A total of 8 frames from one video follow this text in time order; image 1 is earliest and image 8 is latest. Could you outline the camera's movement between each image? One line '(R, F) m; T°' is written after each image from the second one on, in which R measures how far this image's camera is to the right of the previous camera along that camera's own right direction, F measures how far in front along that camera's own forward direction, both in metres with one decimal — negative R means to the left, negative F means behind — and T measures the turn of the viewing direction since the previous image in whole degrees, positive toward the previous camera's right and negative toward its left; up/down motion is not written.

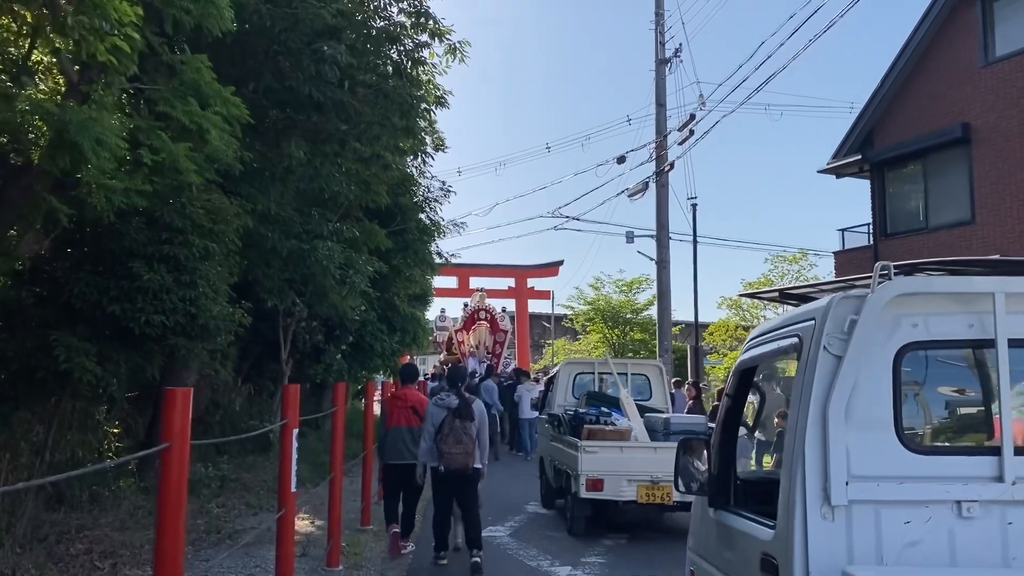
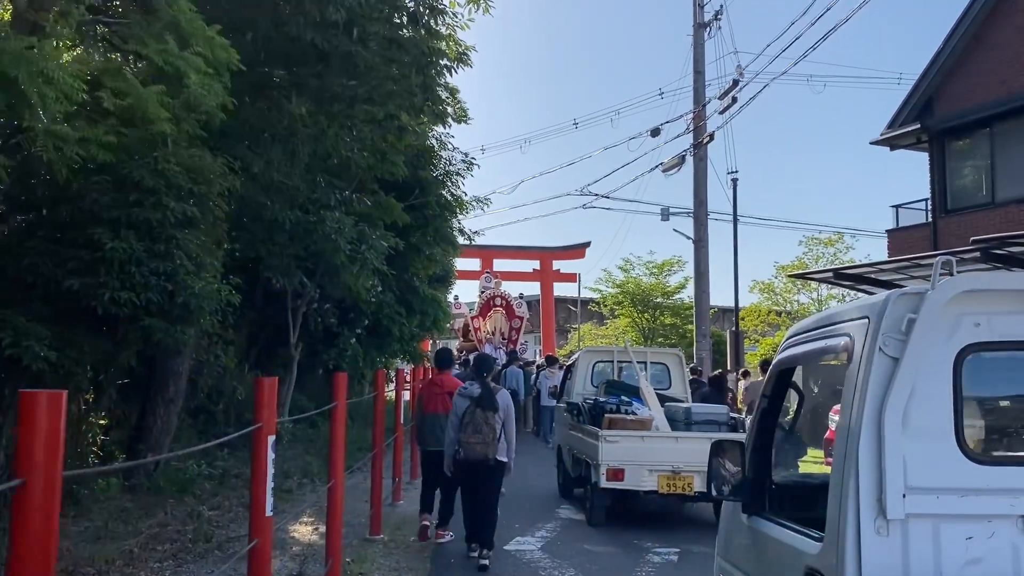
(-0.1, +1.1) m; -1°
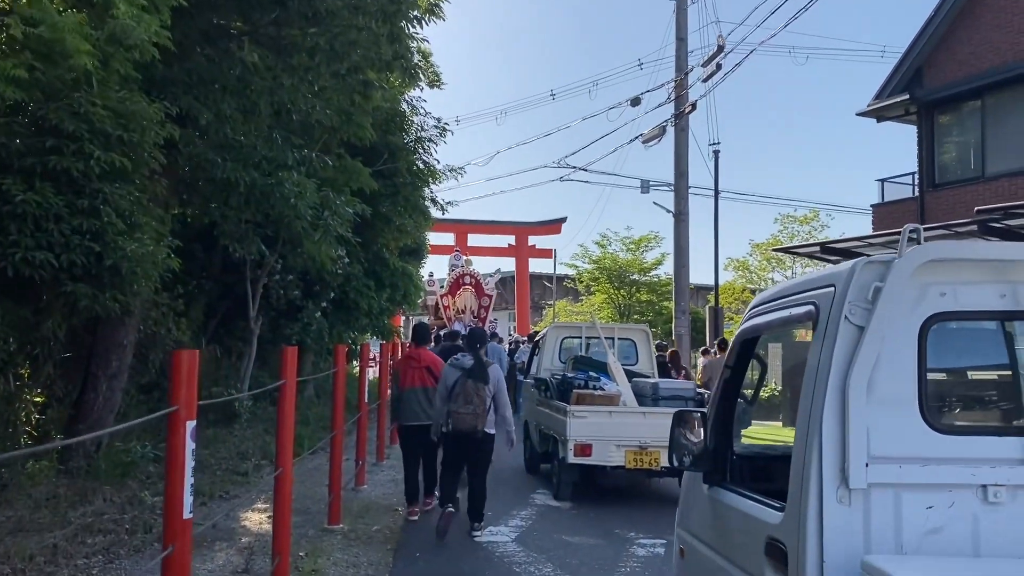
(0.0, +0.7) m; +2°
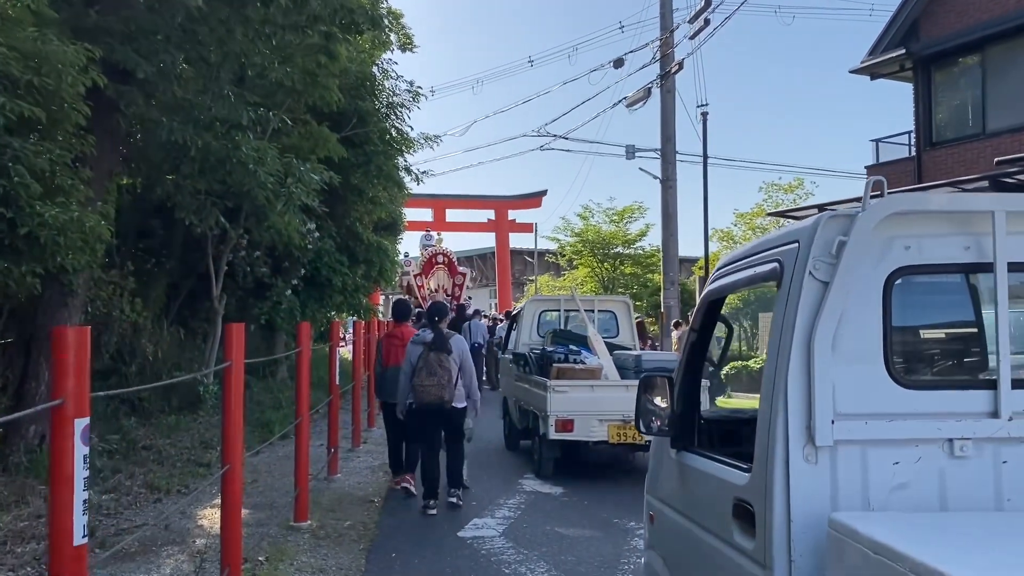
(0.0, +0.7) m; +1°
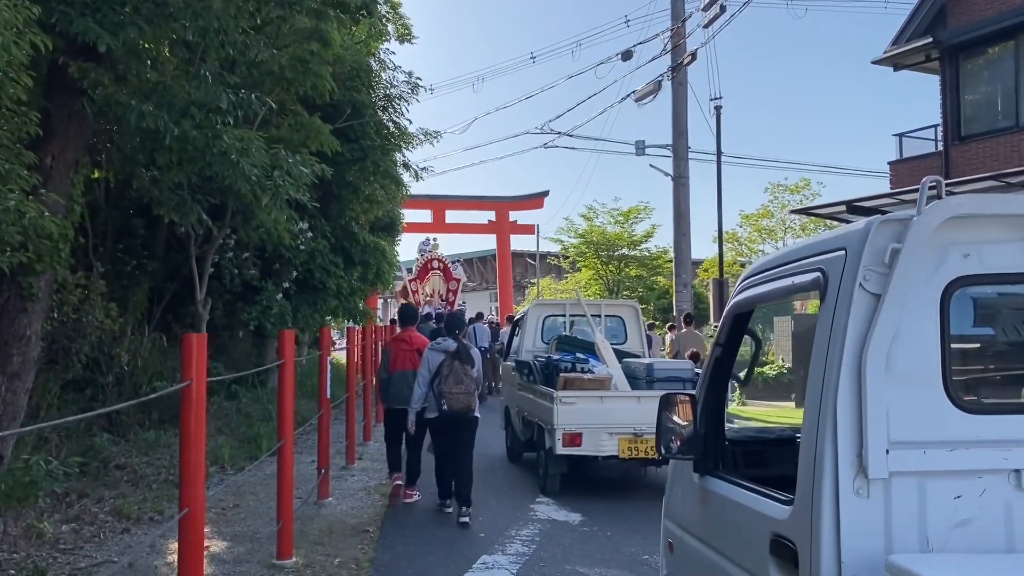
(-0.1, +0.8) m; 0°
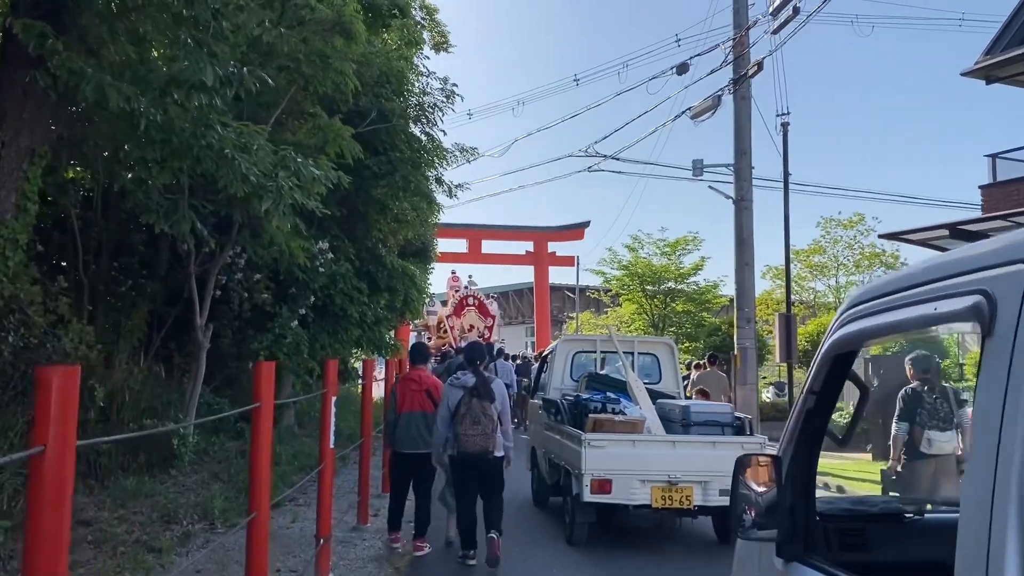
(-0.1, +1.4) m; -2°
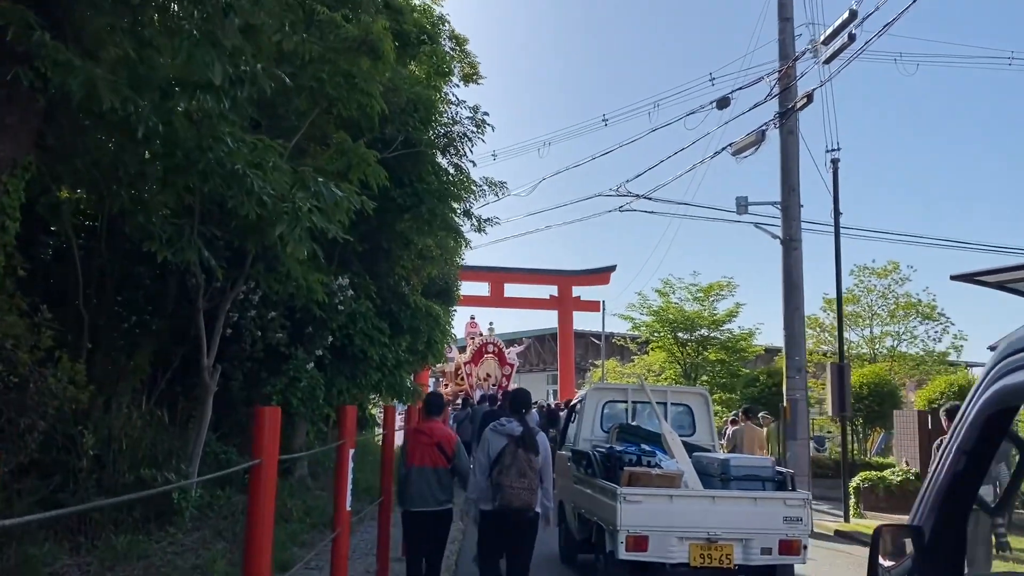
(-0.2, +0.8) m; -1°
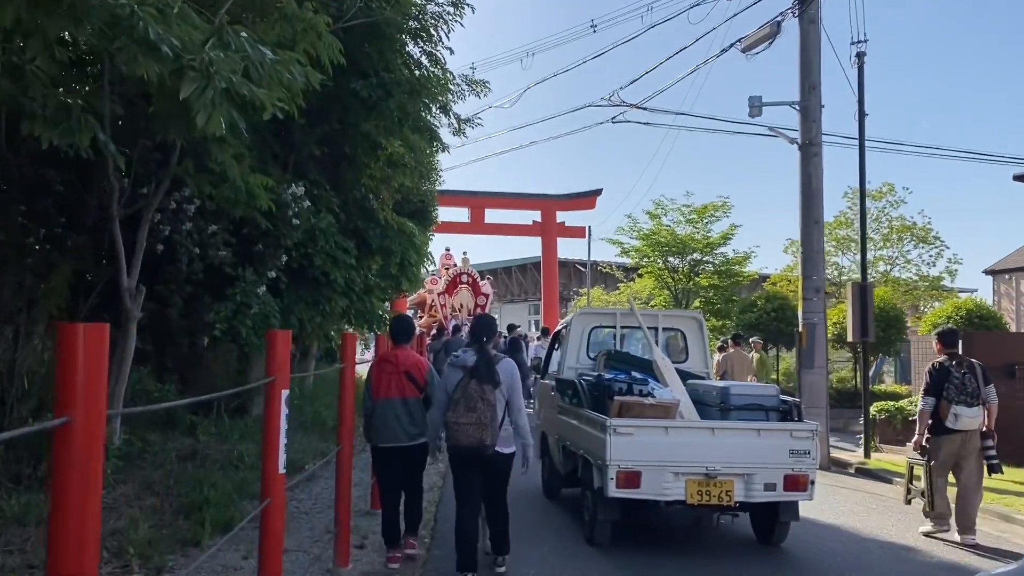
(-0.1, +1.4) m; +1°
